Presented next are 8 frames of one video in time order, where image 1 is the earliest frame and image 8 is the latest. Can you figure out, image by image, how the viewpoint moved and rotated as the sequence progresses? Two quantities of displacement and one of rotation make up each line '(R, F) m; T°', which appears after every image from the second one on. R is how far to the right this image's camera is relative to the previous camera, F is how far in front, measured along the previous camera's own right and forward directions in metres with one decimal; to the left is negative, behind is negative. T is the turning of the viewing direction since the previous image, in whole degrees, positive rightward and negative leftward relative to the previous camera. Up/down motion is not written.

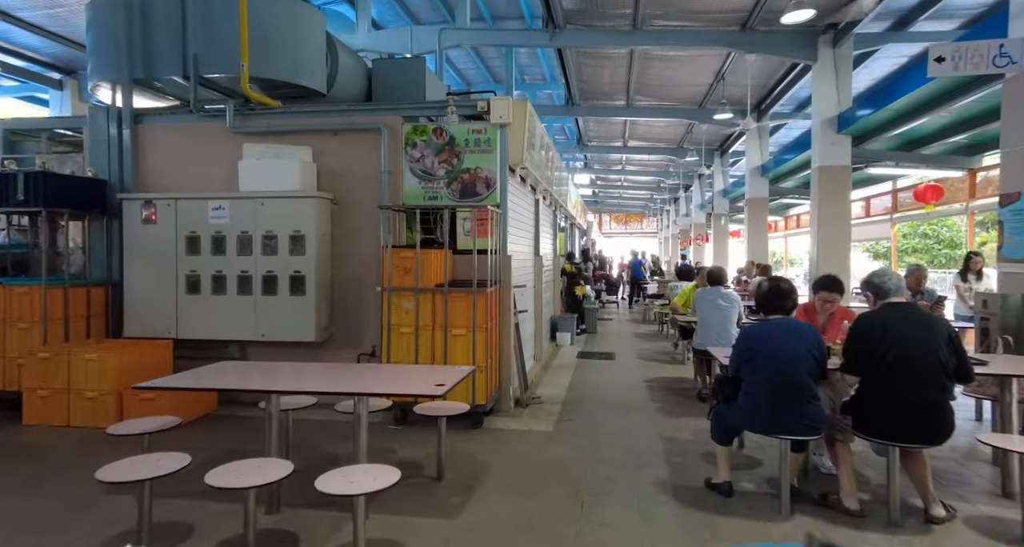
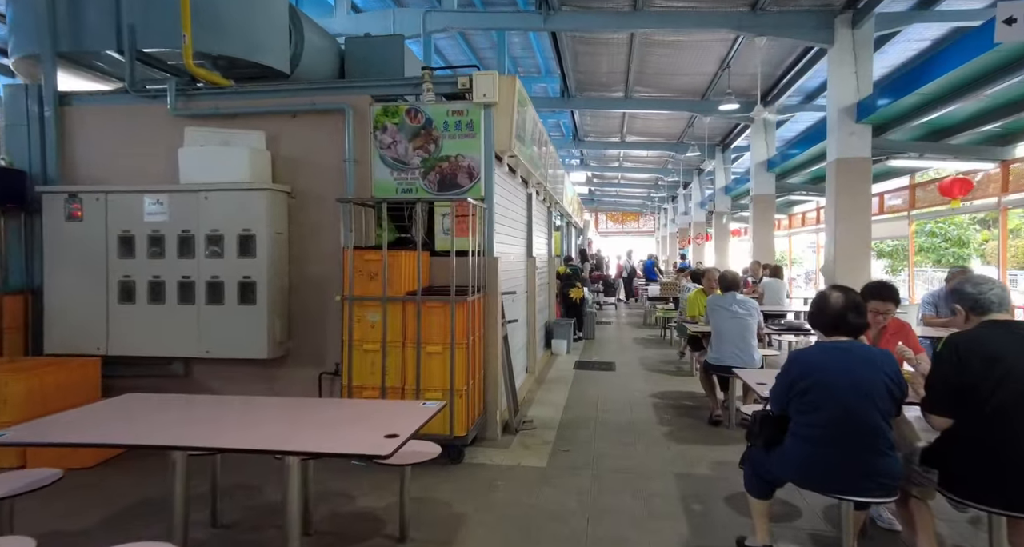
(+0.1, +0.7) m; 0°
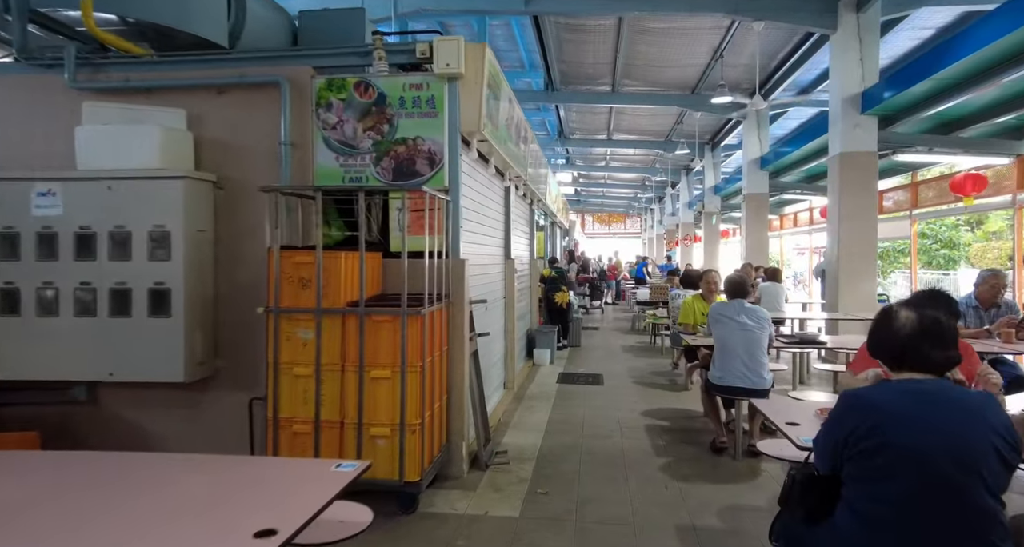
(+0.1, +0.7) m; +1°
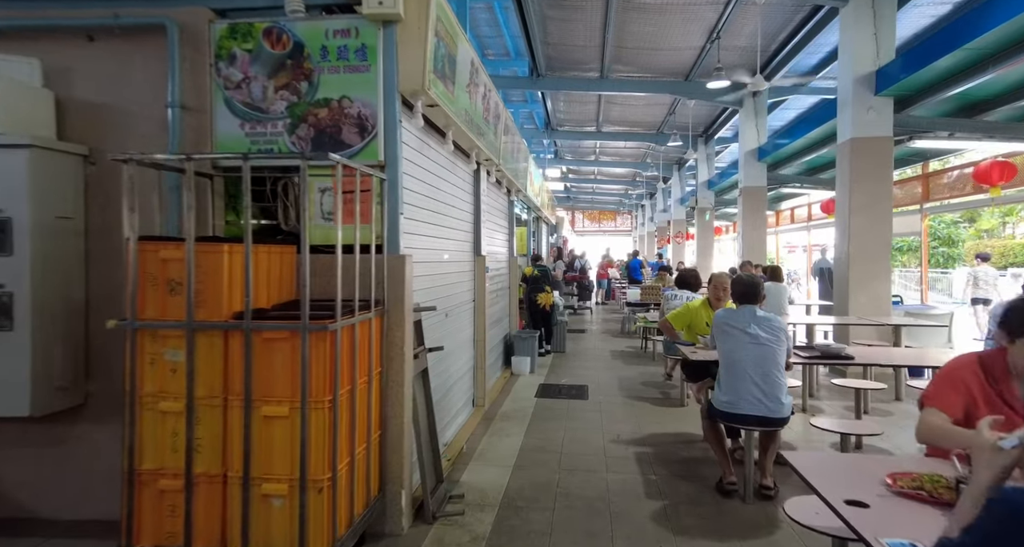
(+0.2, +0.8) m; +1°
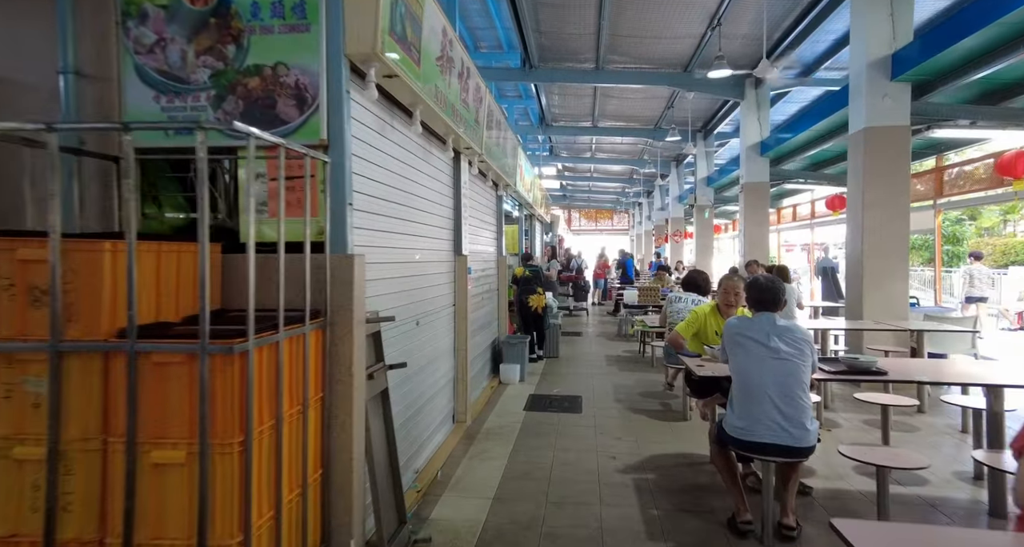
(+0.1, +0.5) m; 0°
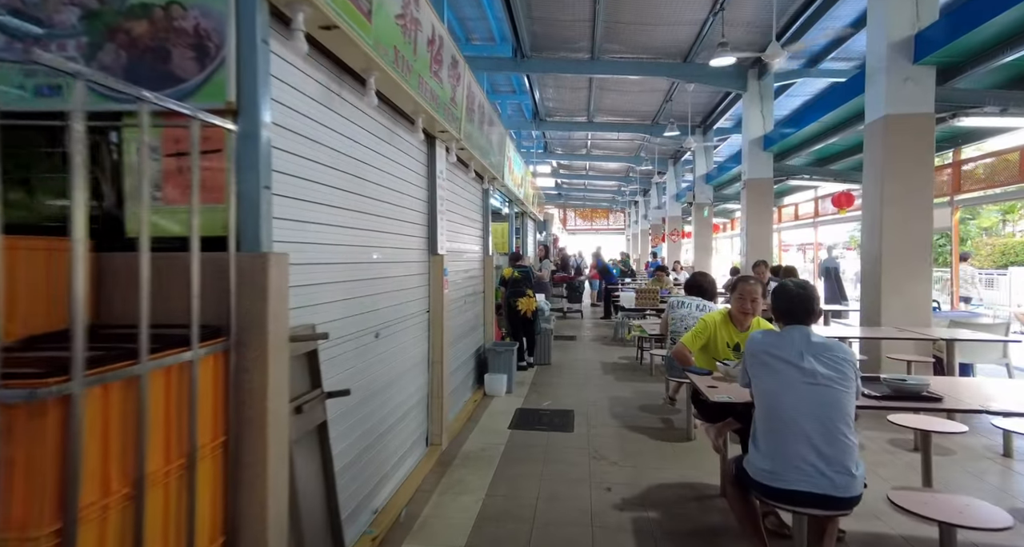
(+0.1, +0.5) m; 0°
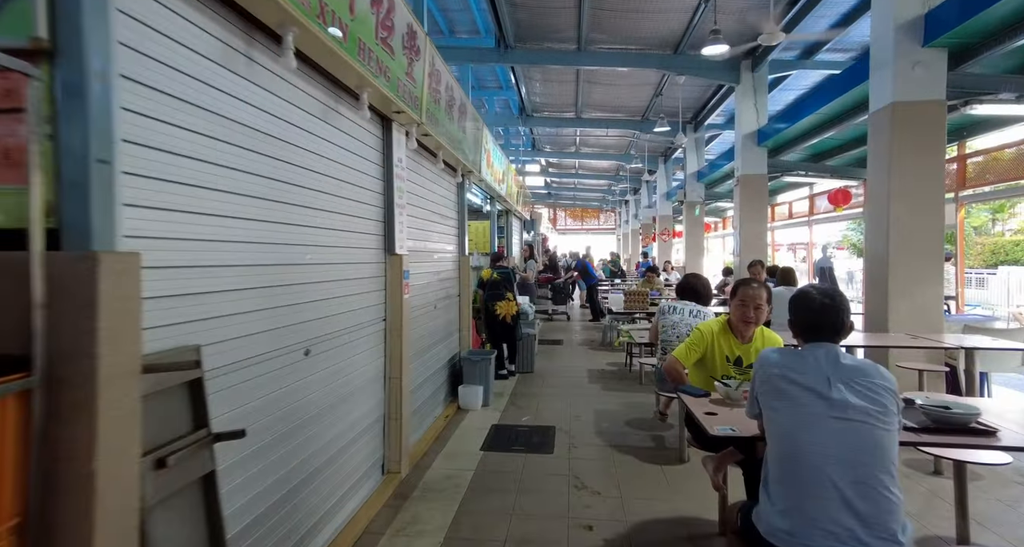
(+0.2, +0.5) m; +1°
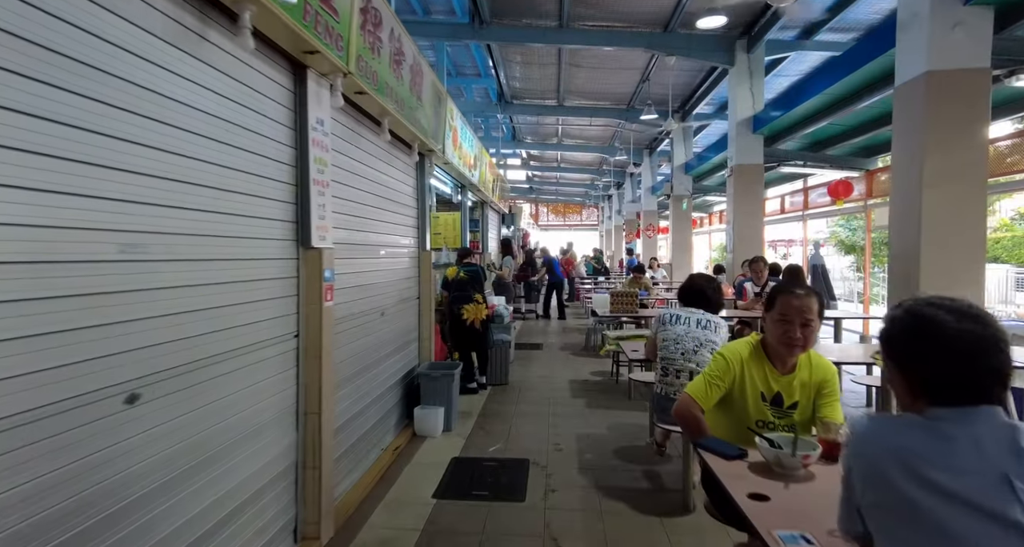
(+0.1, +0.8) m; +2°
